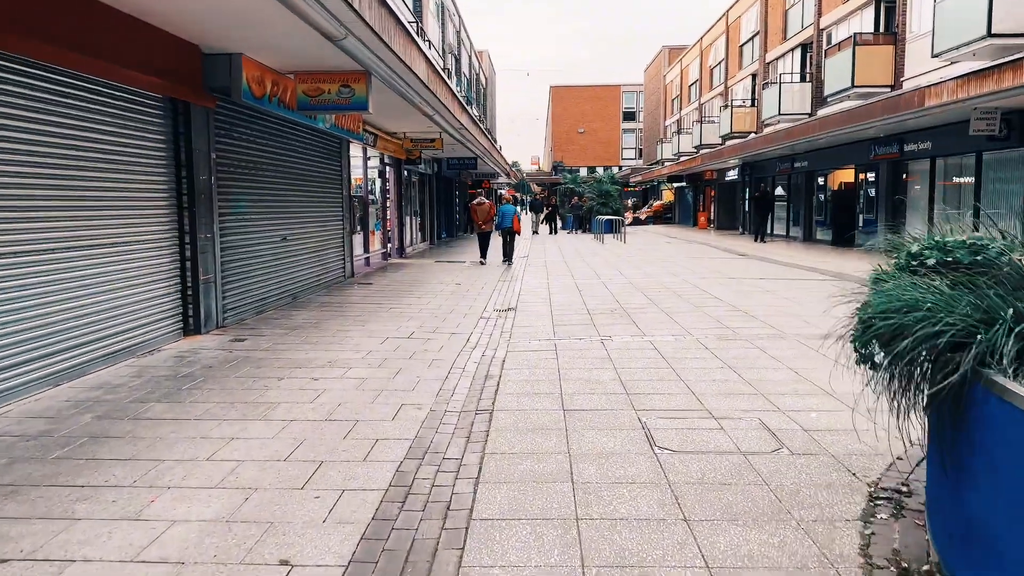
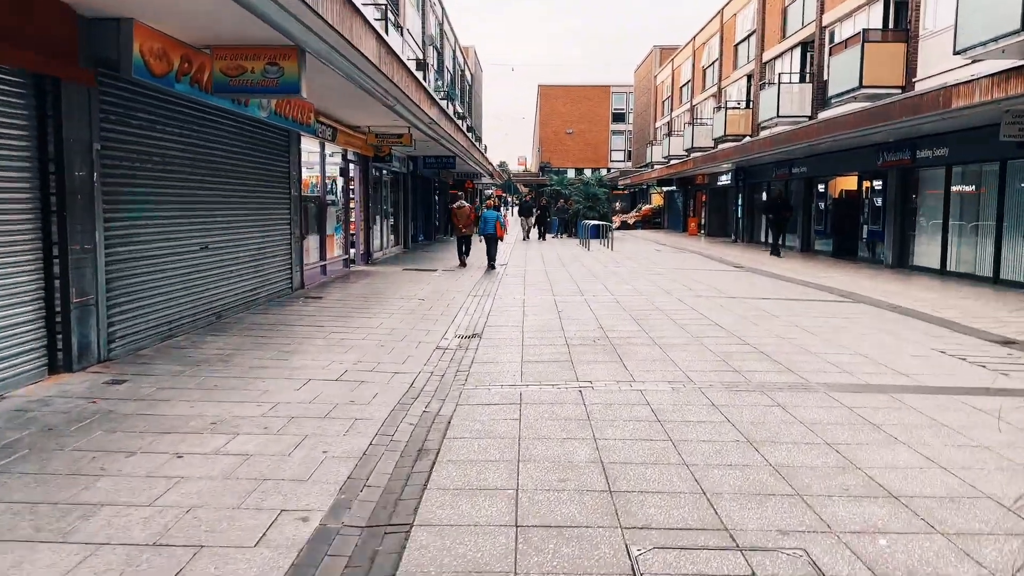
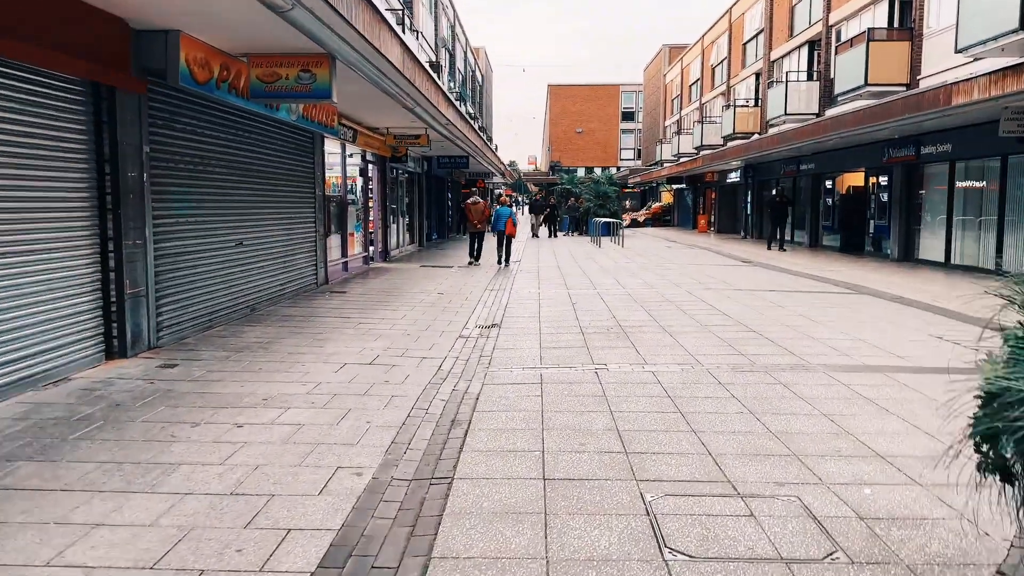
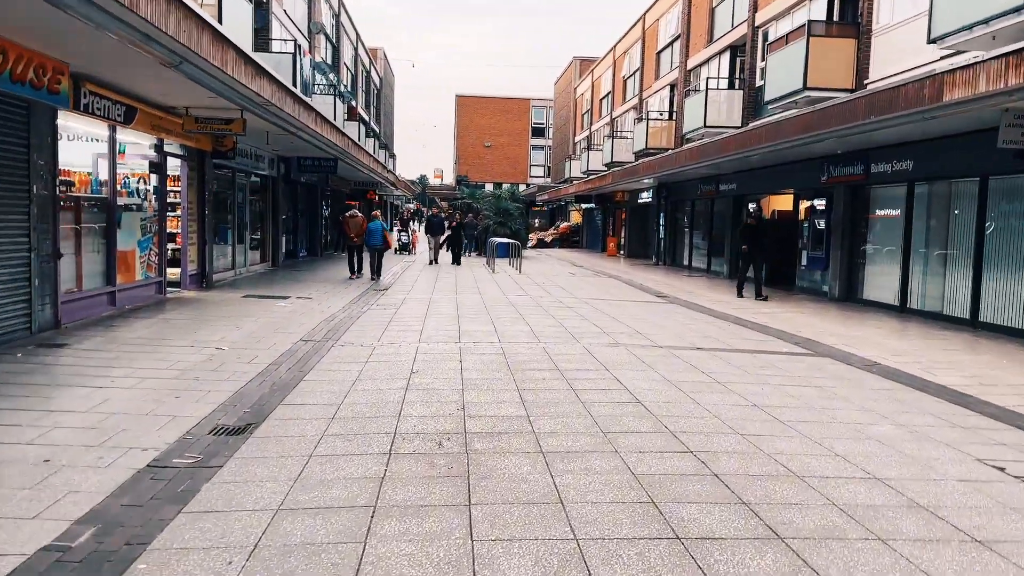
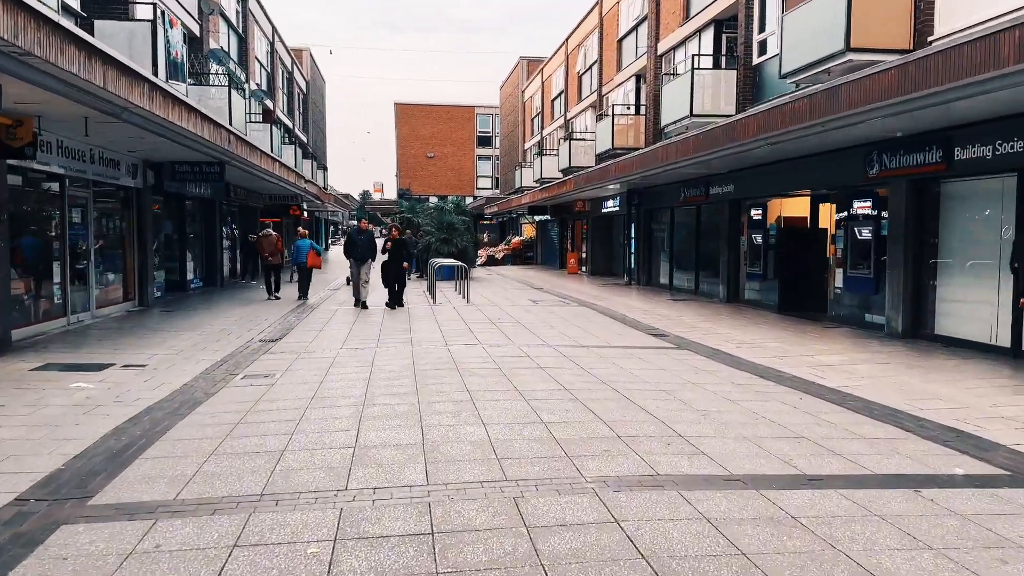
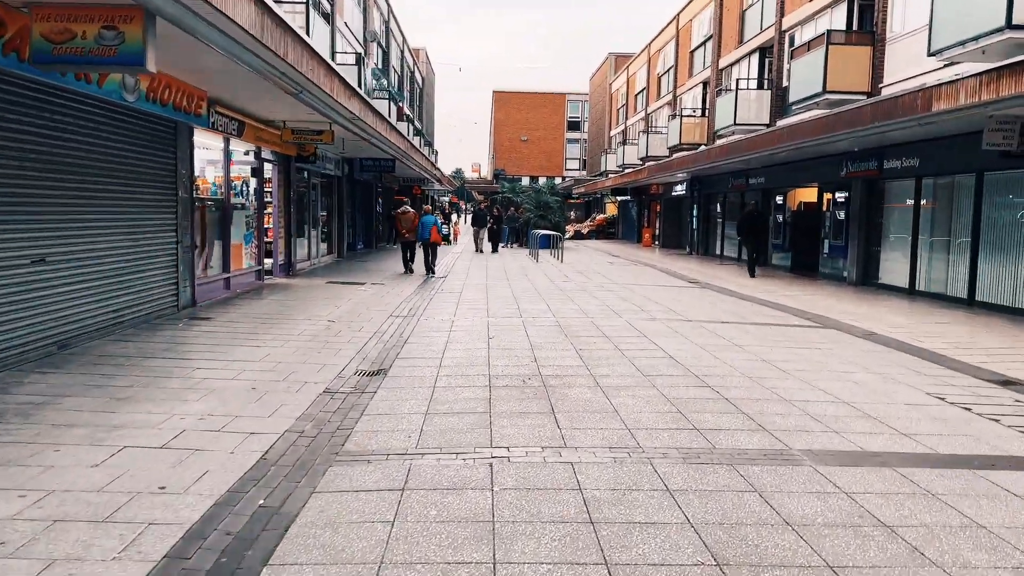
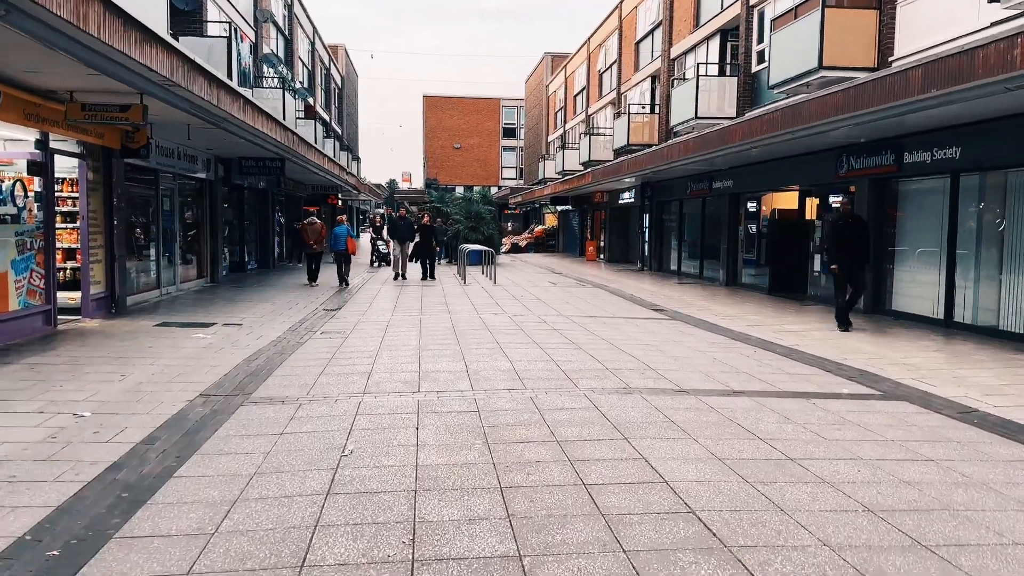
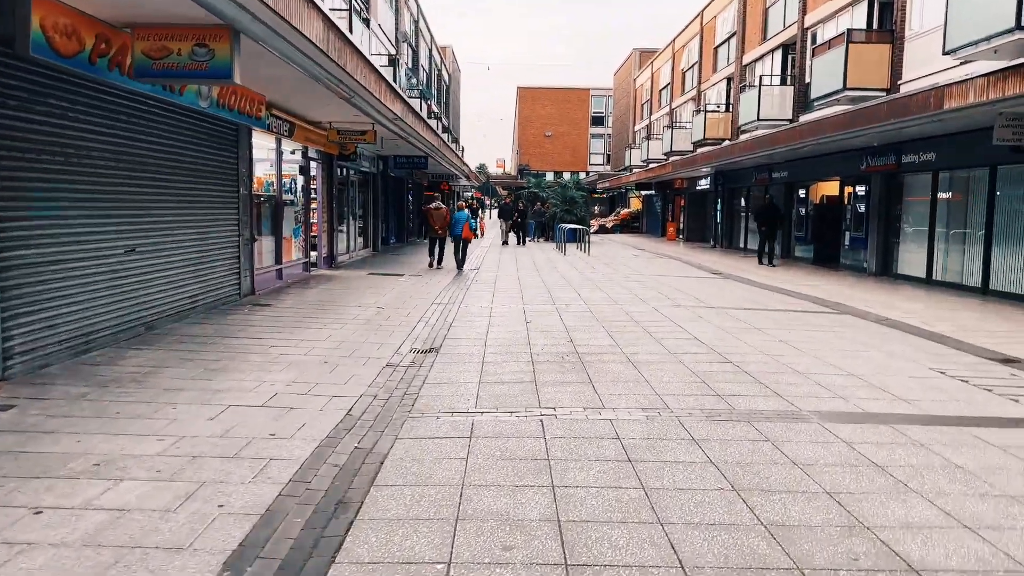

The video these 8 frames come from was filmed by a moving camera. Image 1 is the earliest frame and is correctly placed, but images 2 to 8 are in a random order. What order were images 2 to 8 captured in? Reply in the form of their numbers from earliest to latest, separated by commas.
3, 2, 8, 6, 4, 7, 5
